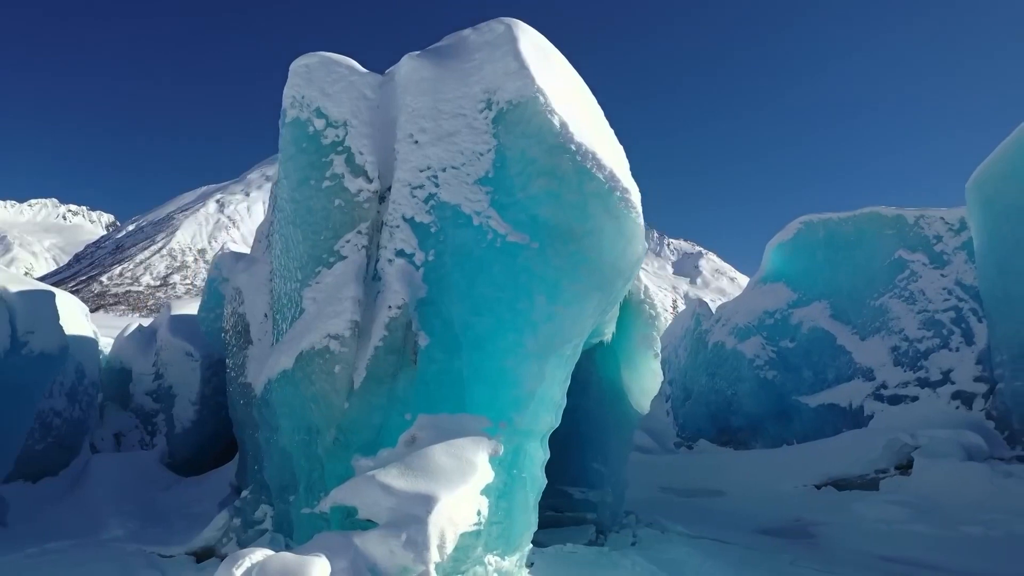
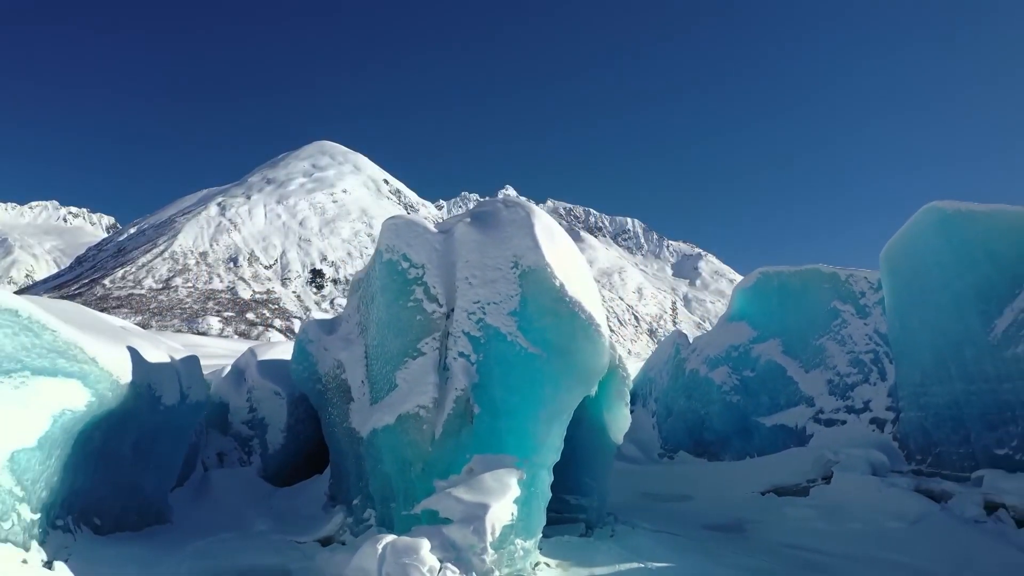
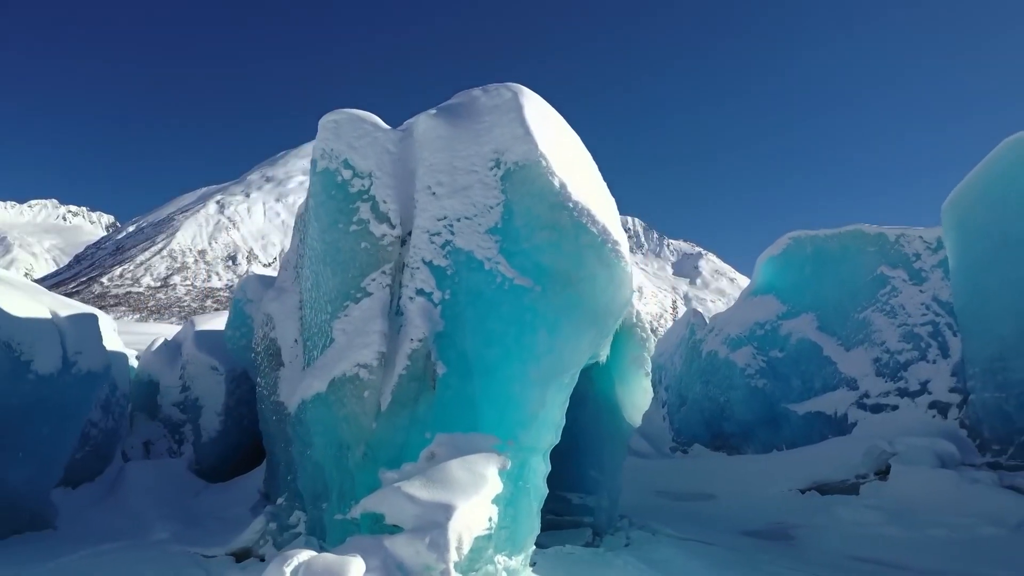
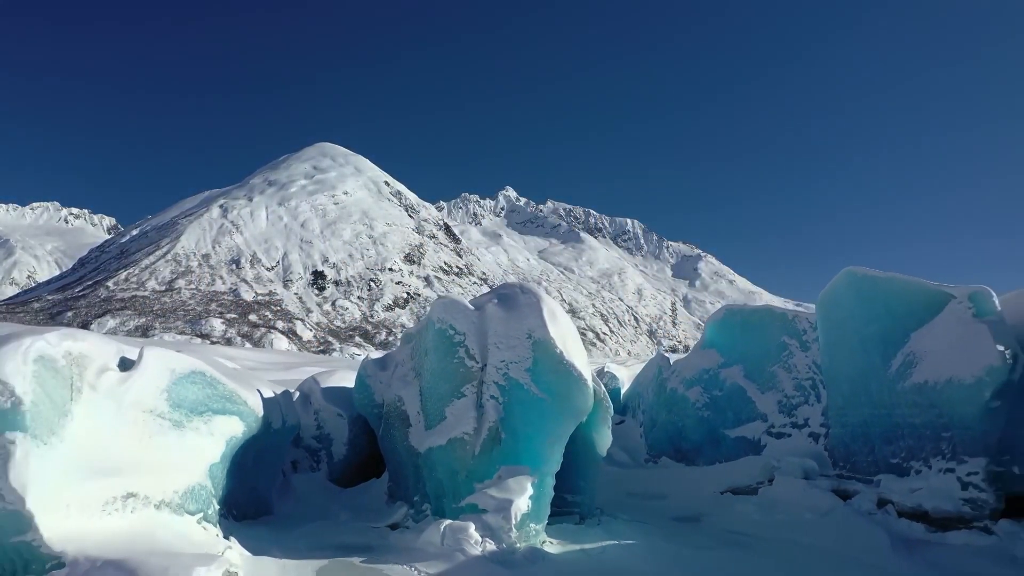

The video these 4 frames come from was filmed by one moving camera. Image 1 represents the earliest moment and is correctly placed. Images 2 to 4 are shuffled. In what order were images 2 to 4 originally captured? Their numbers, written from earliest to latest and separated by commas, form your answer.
3, 2, 4
